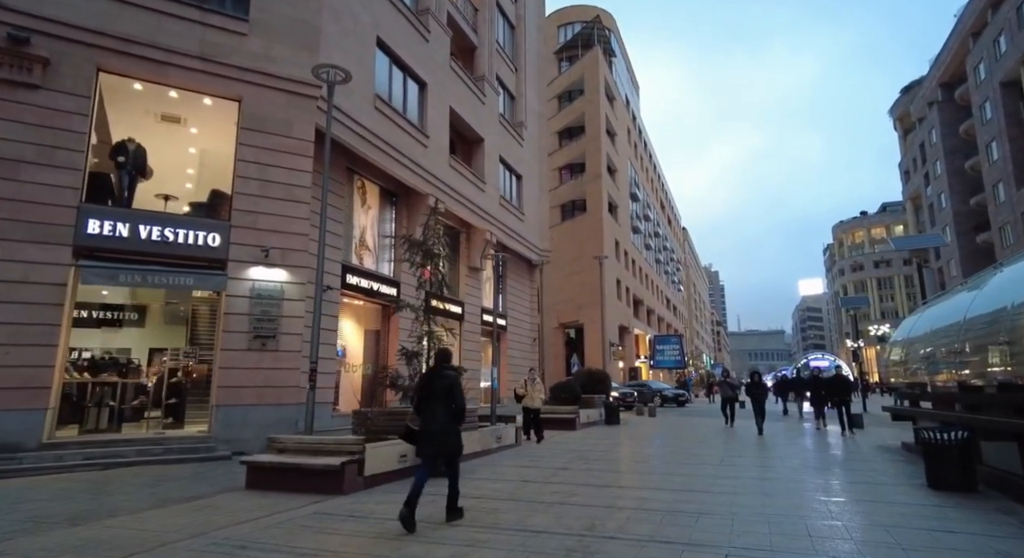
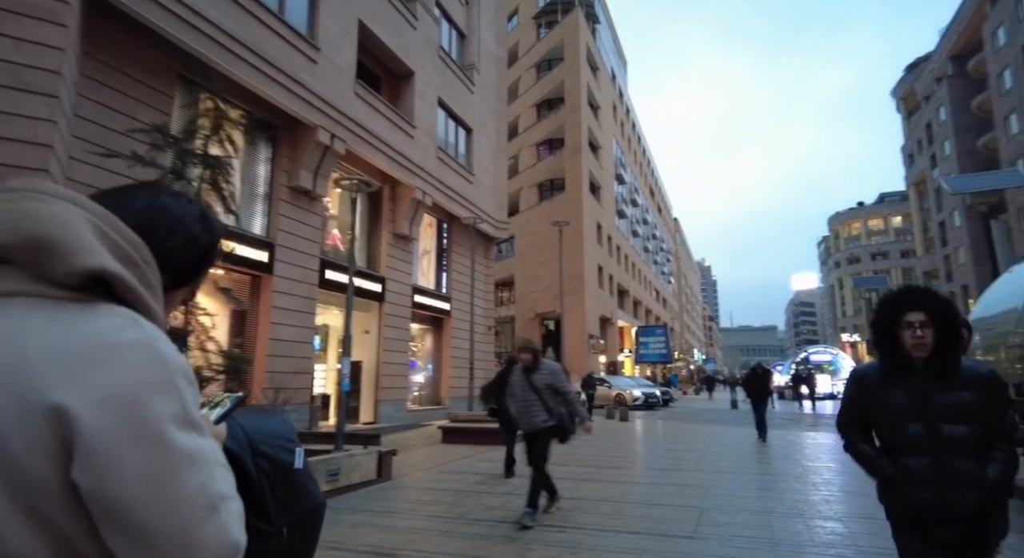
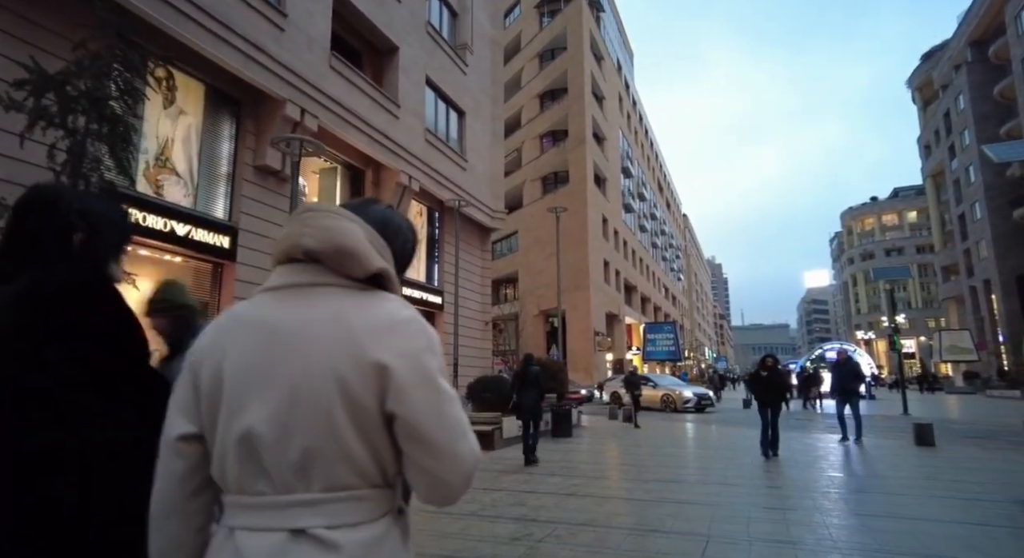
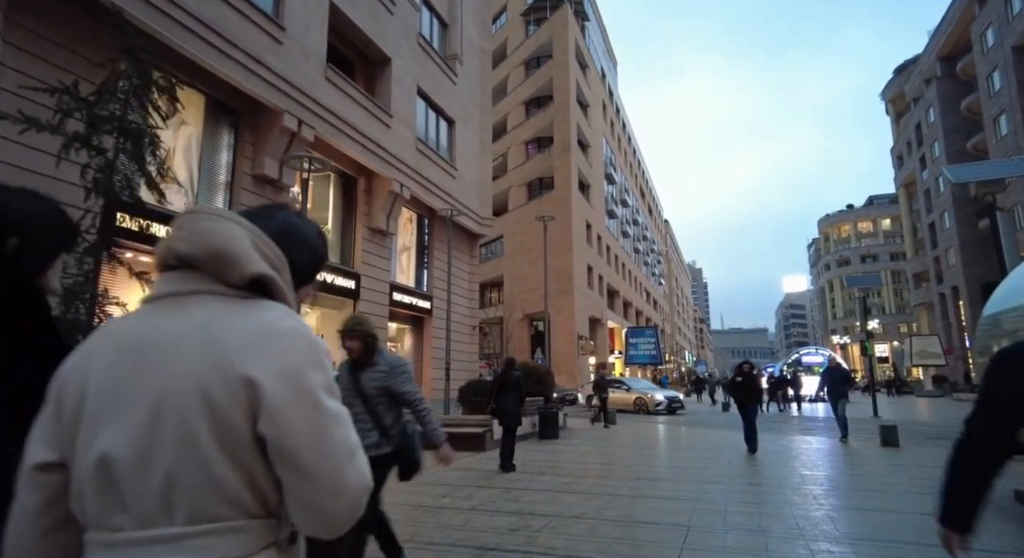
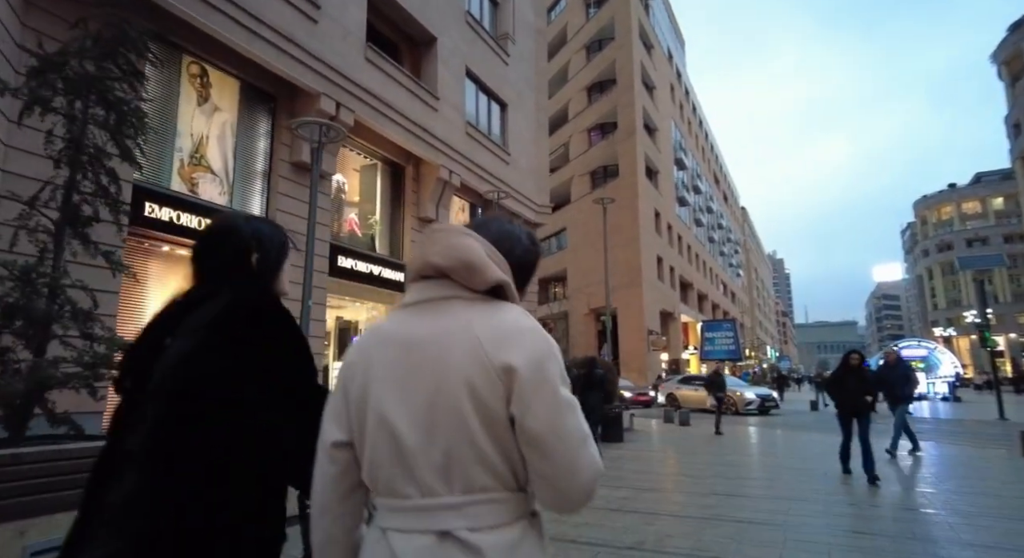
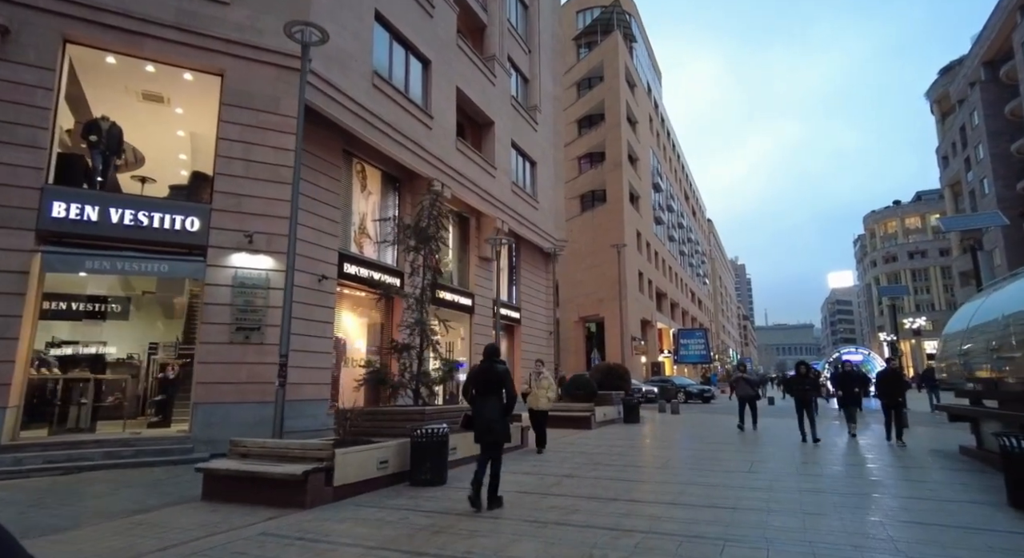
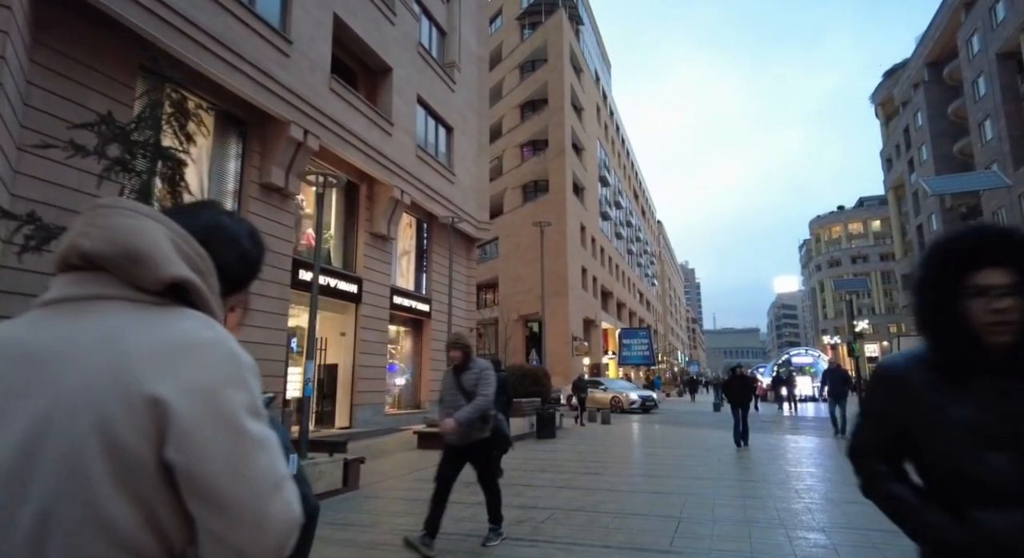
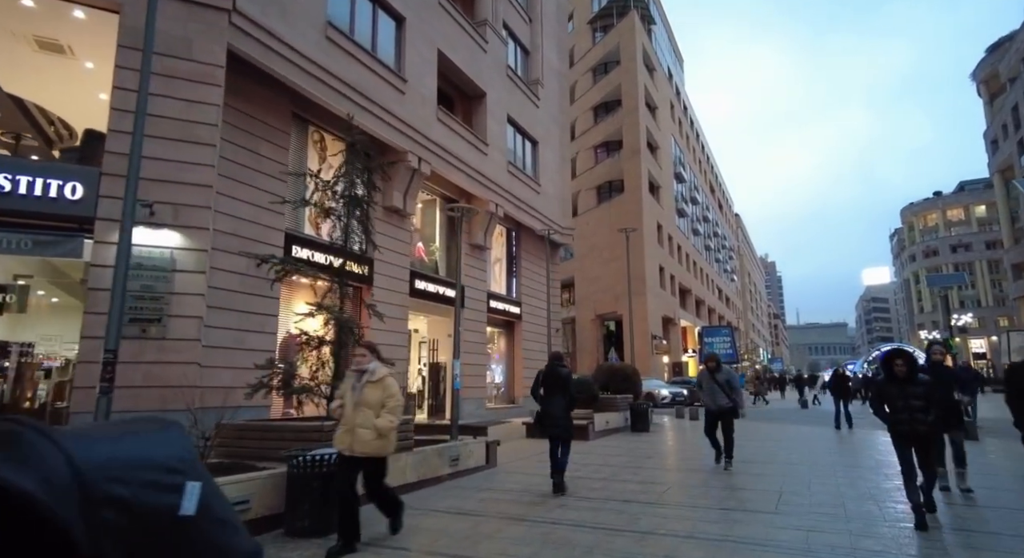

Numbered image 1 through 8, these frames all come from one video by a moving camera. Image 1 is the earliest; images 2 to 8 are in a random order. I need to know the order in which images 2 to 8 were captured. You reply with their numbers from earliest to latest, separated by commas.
6, 8, 2, 7, 4, 3, 5
